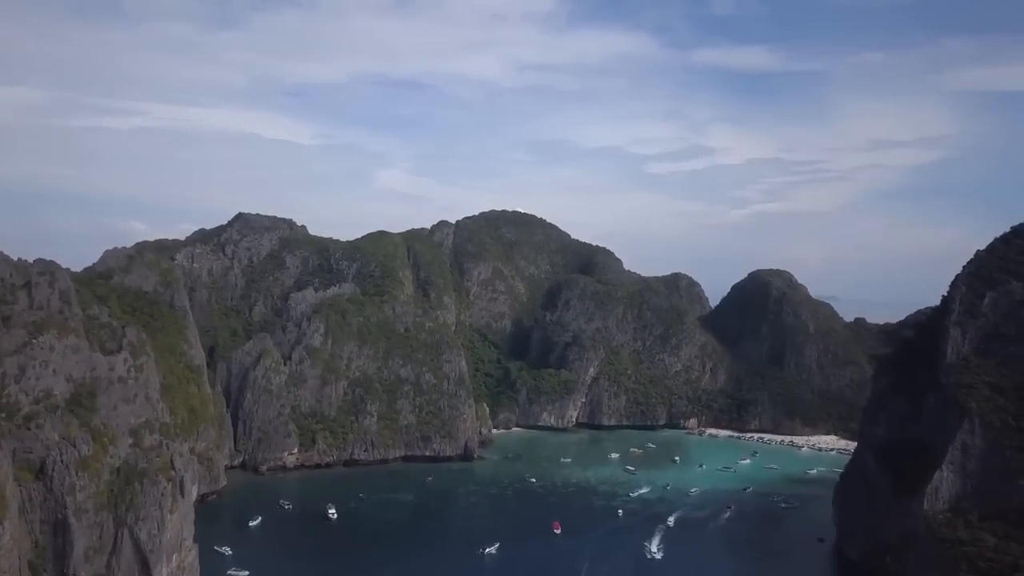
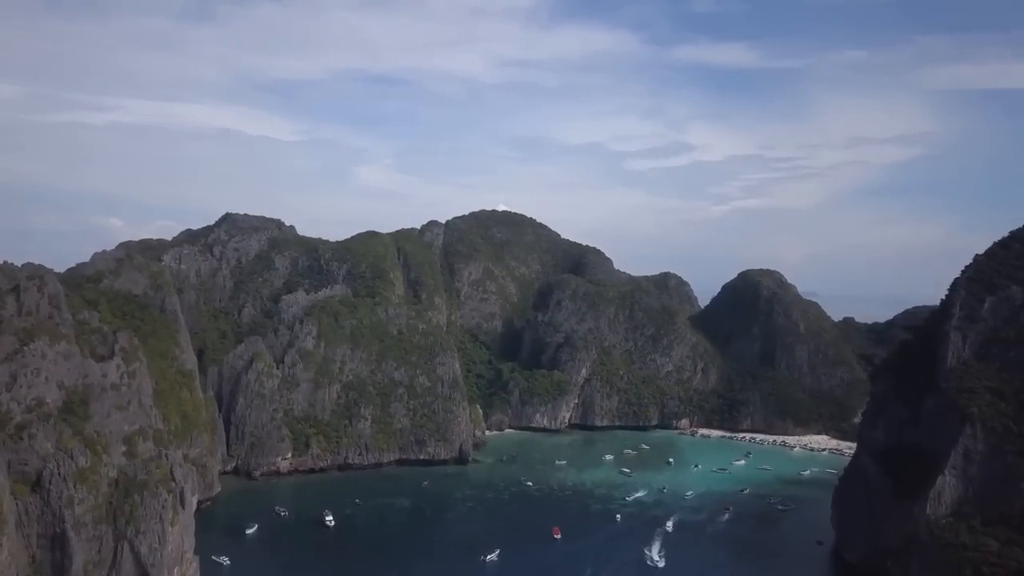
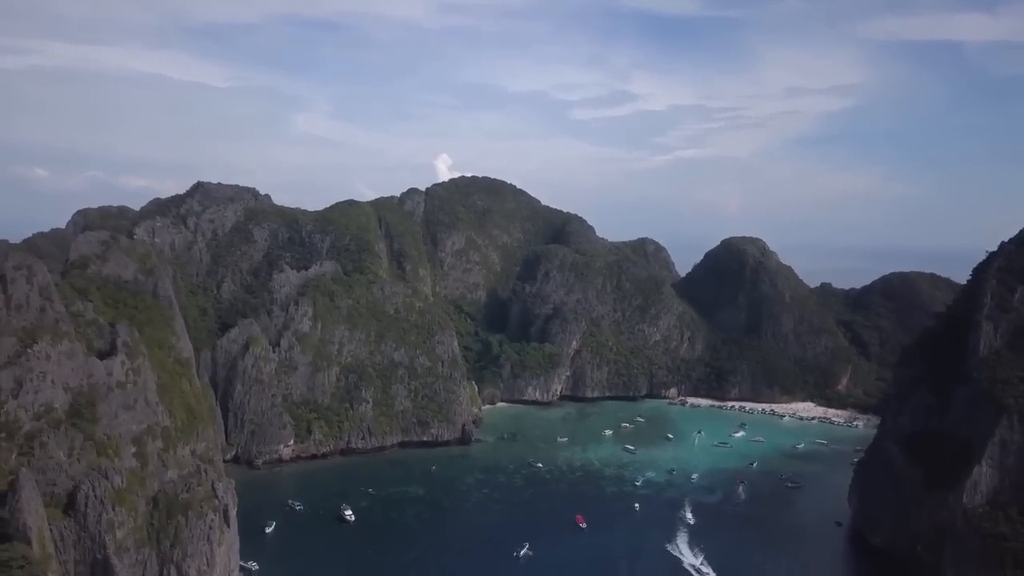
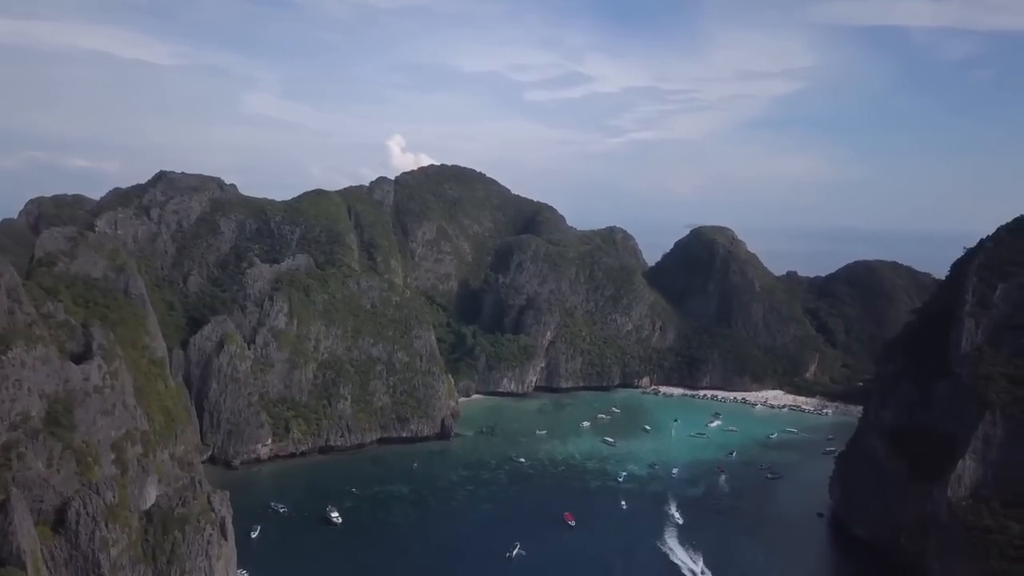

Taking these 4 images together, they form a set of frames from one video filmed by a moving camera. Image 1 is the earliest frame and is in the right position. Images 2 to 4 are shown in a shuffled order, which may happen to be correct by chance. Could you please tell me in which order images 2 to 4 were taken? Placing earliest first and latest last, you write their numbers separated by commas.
2, 3, 4
